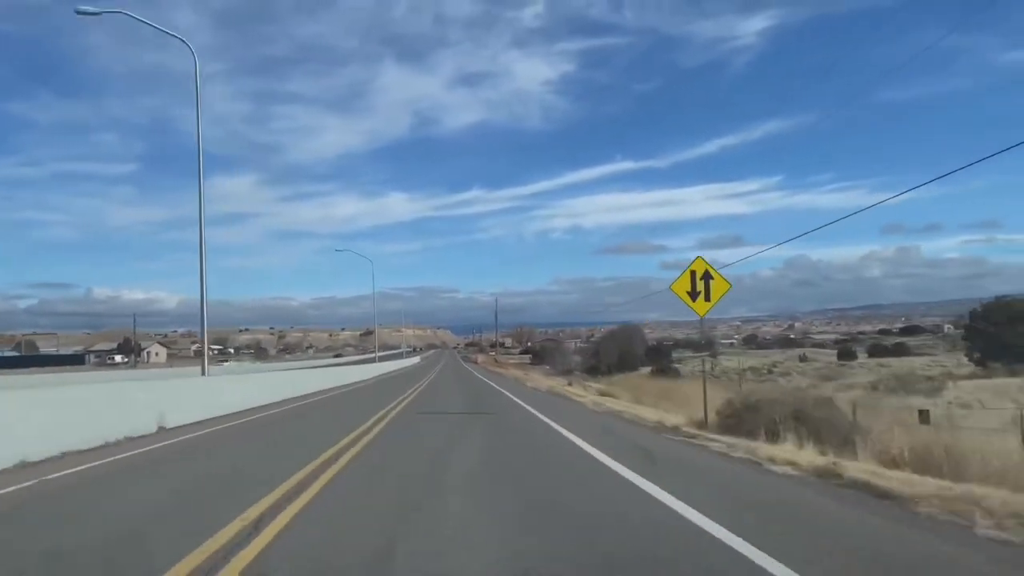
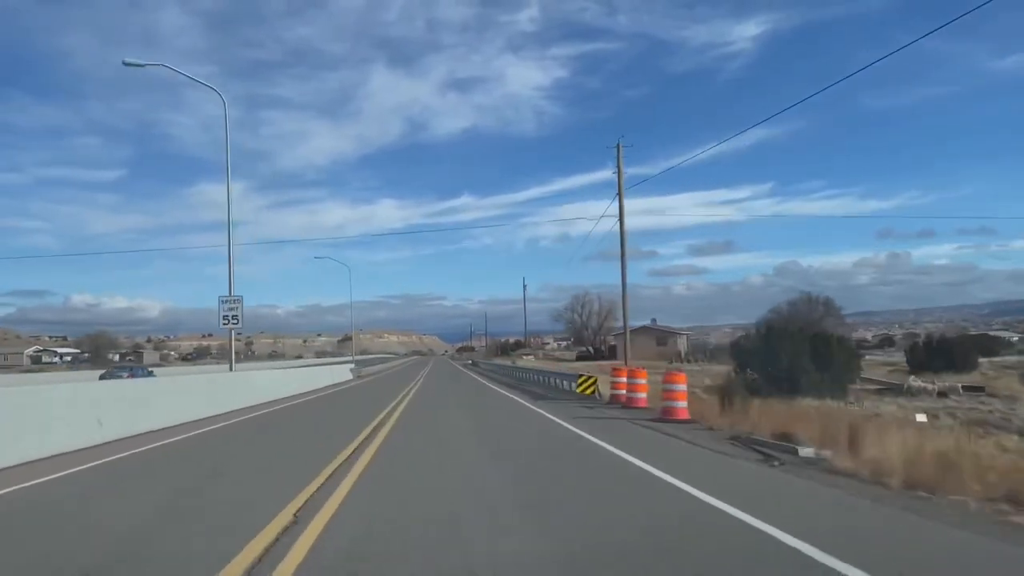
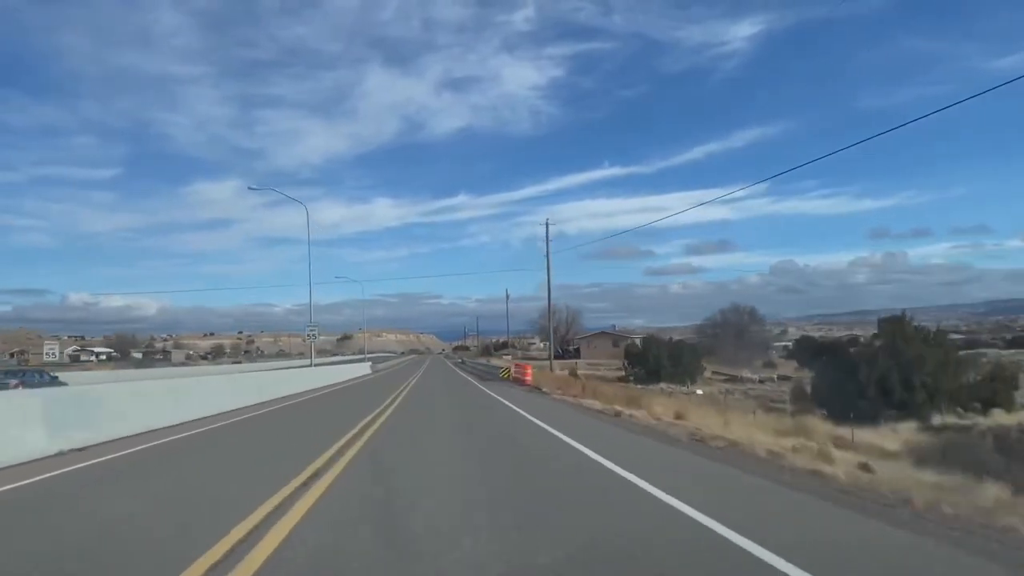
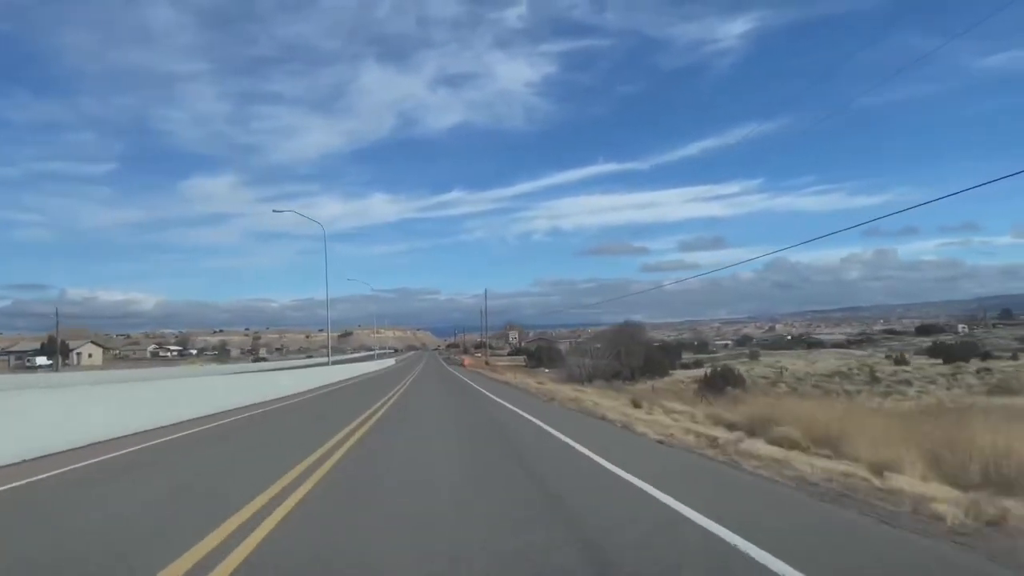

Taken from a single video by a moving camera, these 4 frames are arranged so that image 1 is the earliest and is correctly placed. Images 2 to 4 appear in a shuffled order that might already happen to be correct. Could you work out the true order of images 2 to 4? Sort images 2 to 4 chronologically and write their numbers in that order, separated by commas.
4, 3, 2
